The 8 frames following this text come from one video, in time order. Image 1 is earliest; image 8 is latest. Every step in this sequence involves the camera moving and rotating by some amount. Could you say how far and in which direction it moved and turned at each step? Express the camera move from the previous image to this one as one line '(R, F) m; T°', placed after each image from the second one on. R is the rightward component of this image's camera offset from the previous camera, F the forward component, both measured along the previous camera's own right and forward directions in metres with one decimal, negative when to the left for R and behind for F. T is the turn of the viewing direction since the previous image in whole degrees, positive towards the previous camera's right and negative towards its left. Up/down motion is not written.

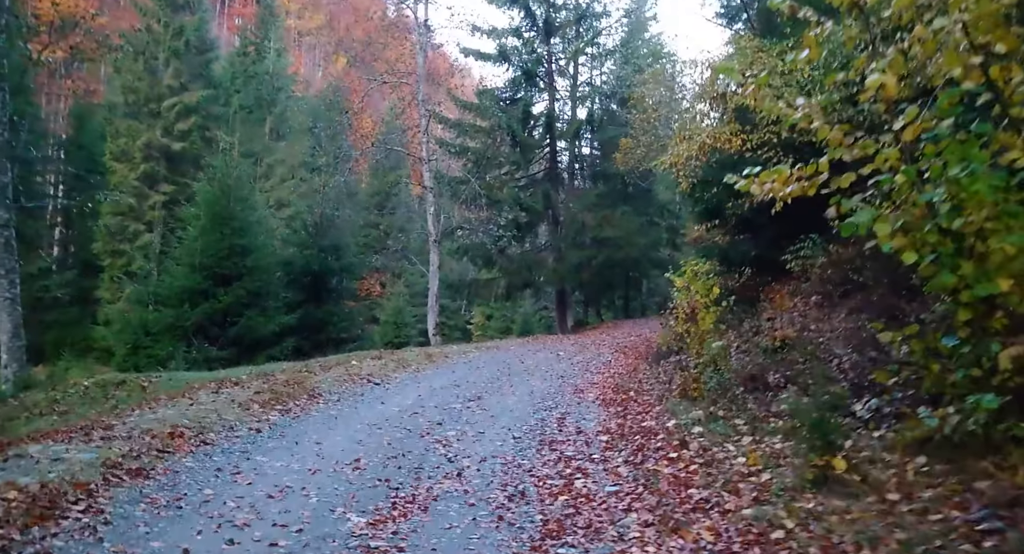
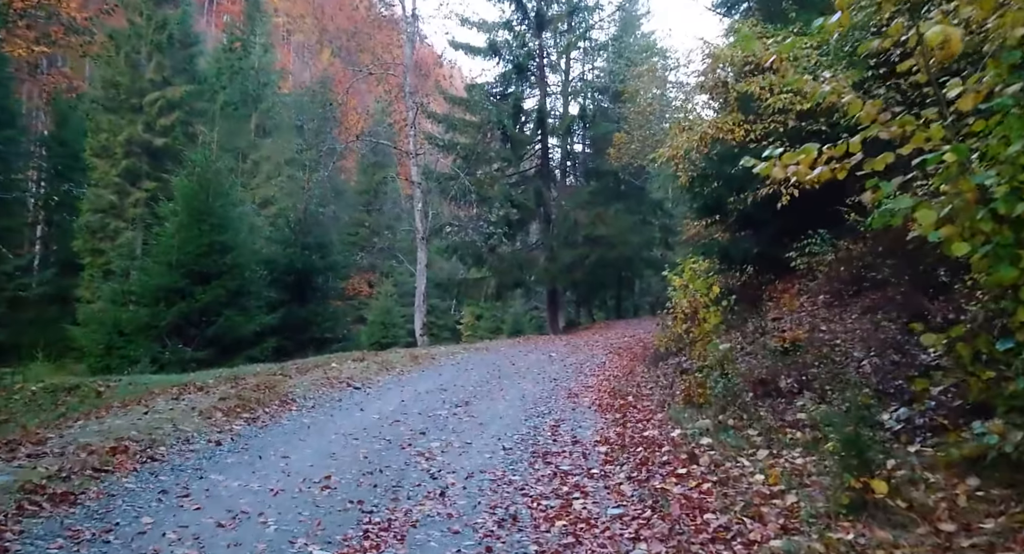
(0.0, +0.8) m; +1°
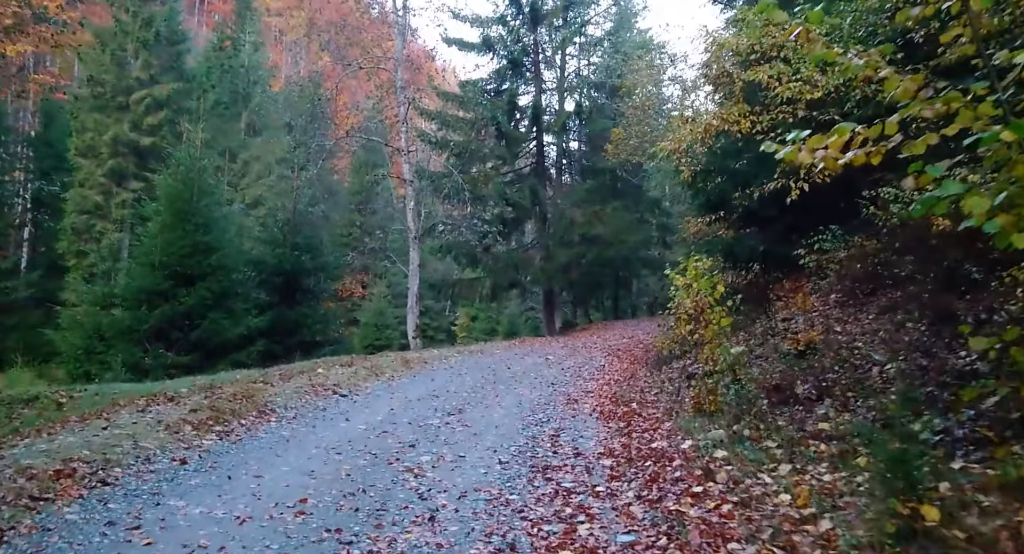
(0.0, +0.7) m; 0°
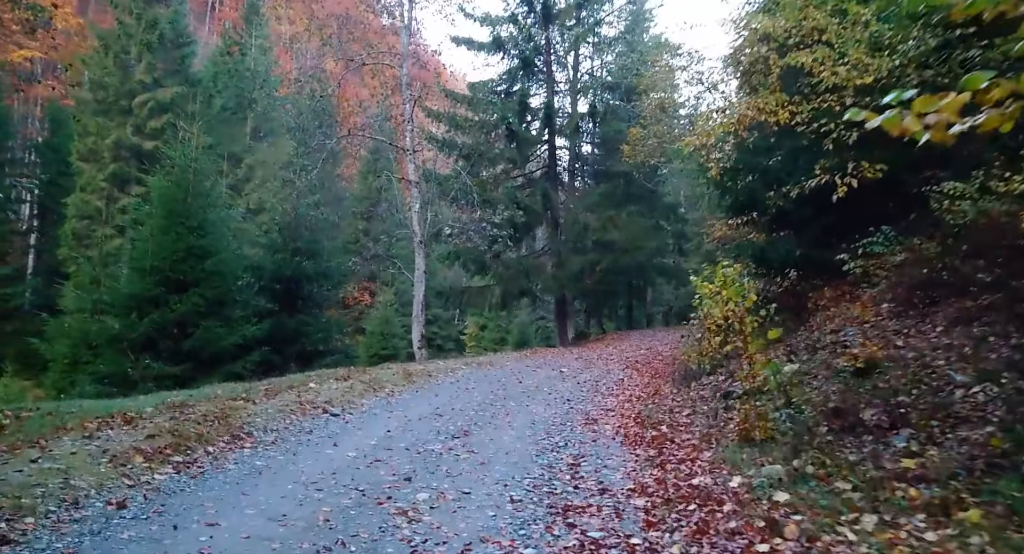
(0.0, +1.3) m; -1°
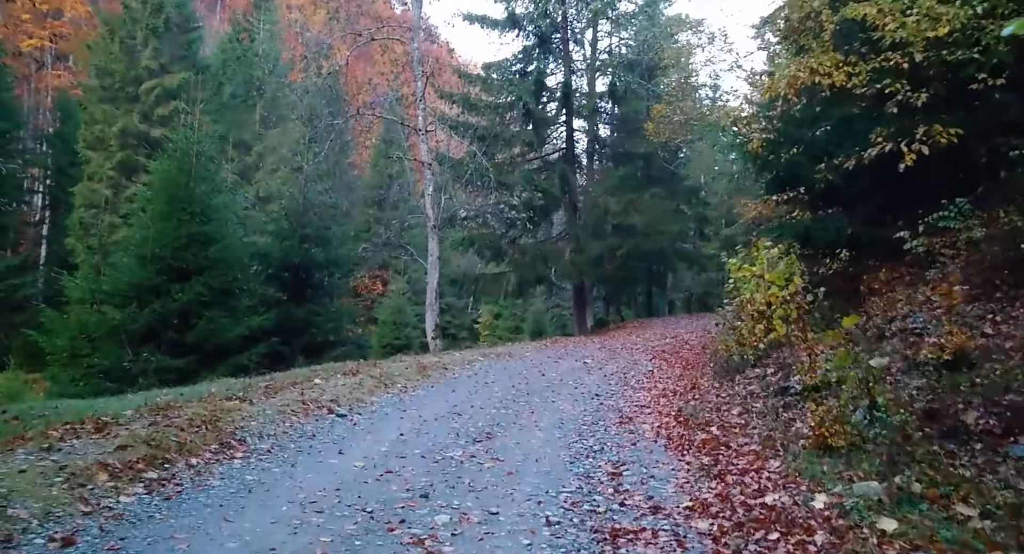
(-0.2, +1.1) m; -1°
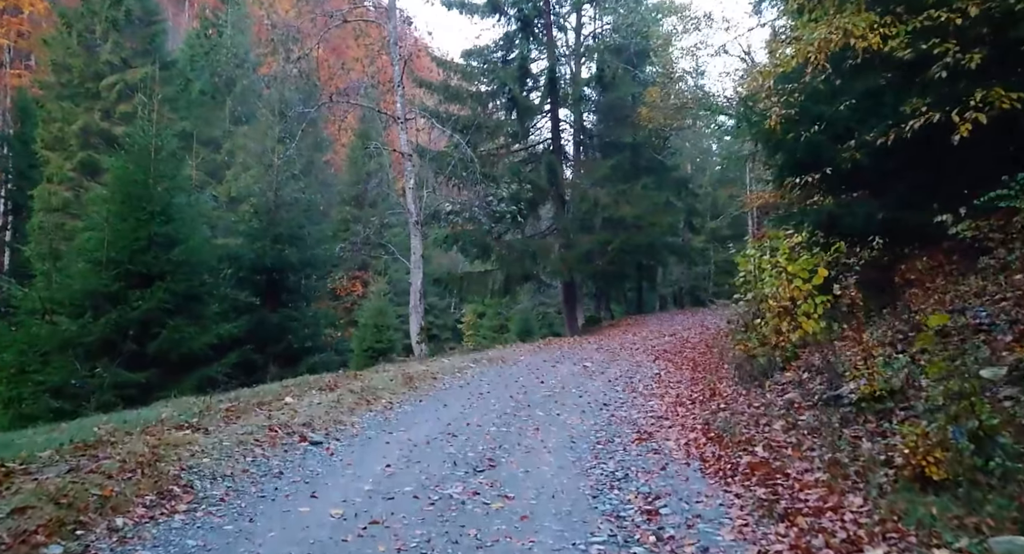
(-0.2, +1.4) m; +1°
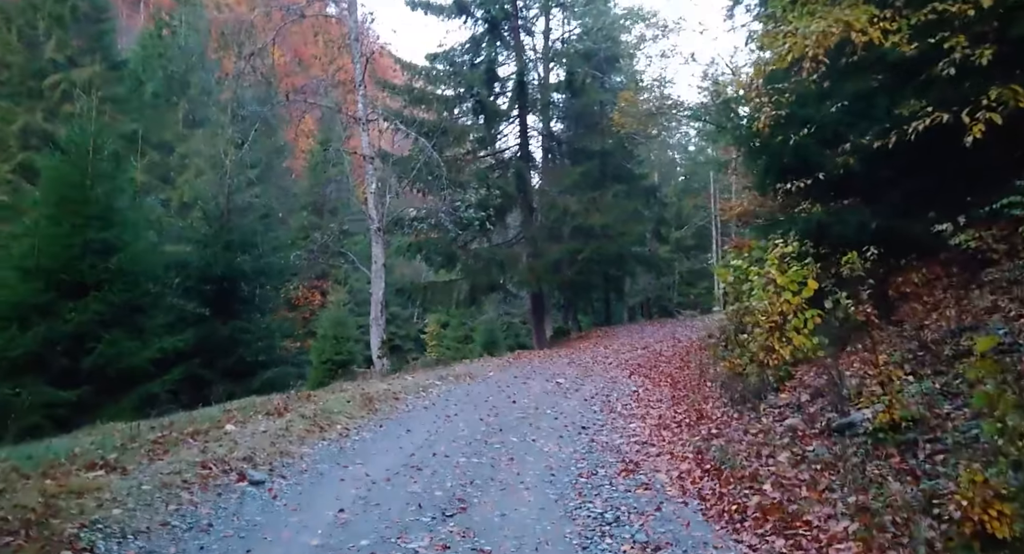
(-0.1, +1.0) m; +3°
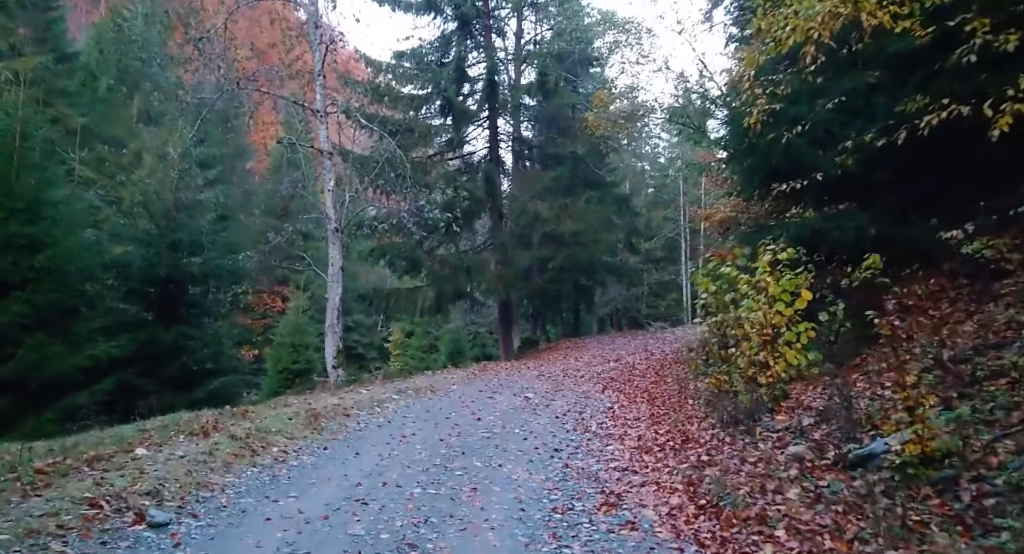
(0.0, +1.1) m; +2°
